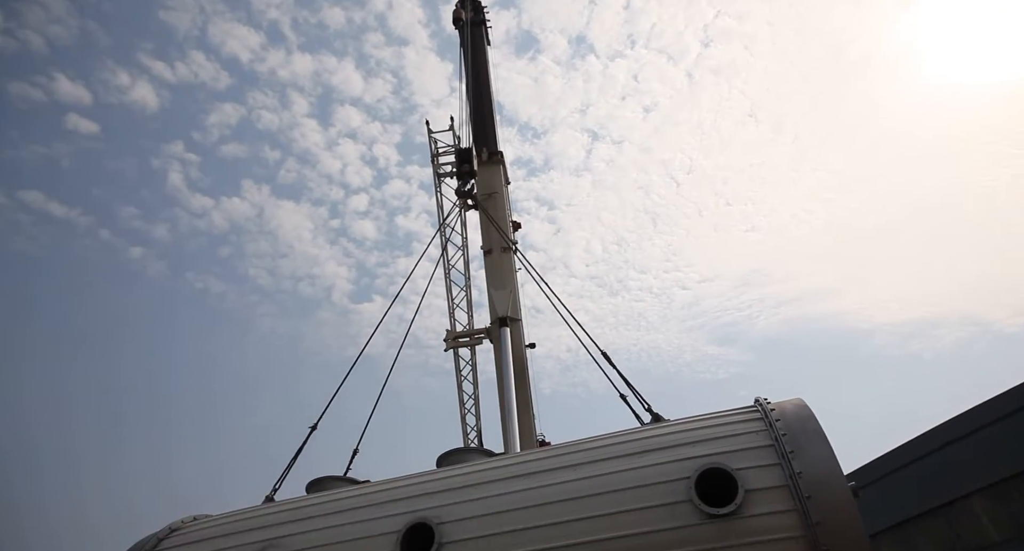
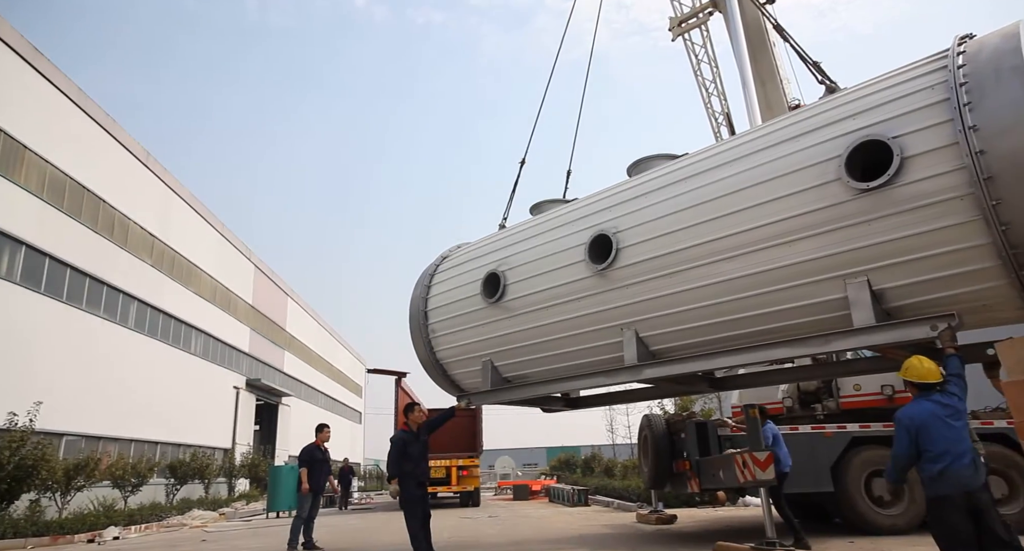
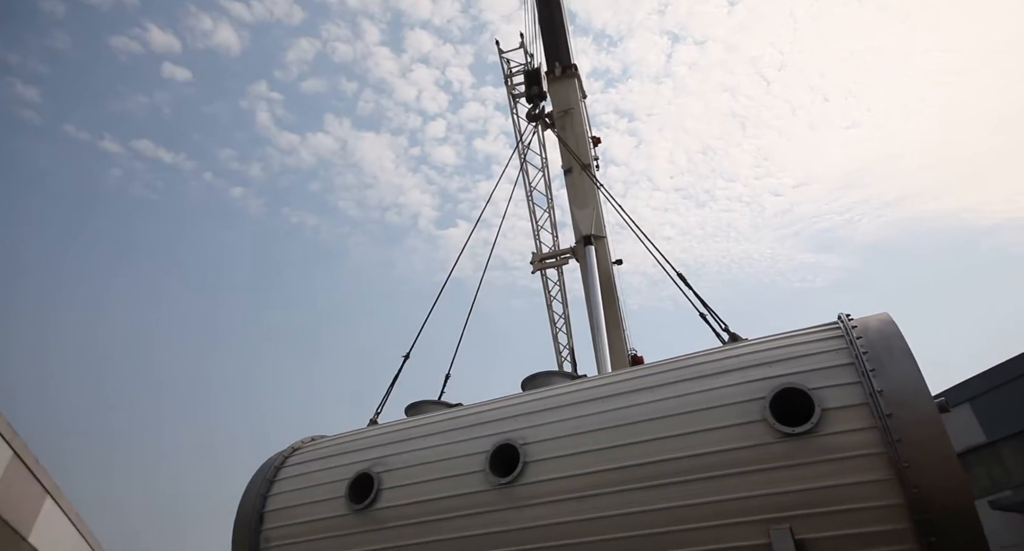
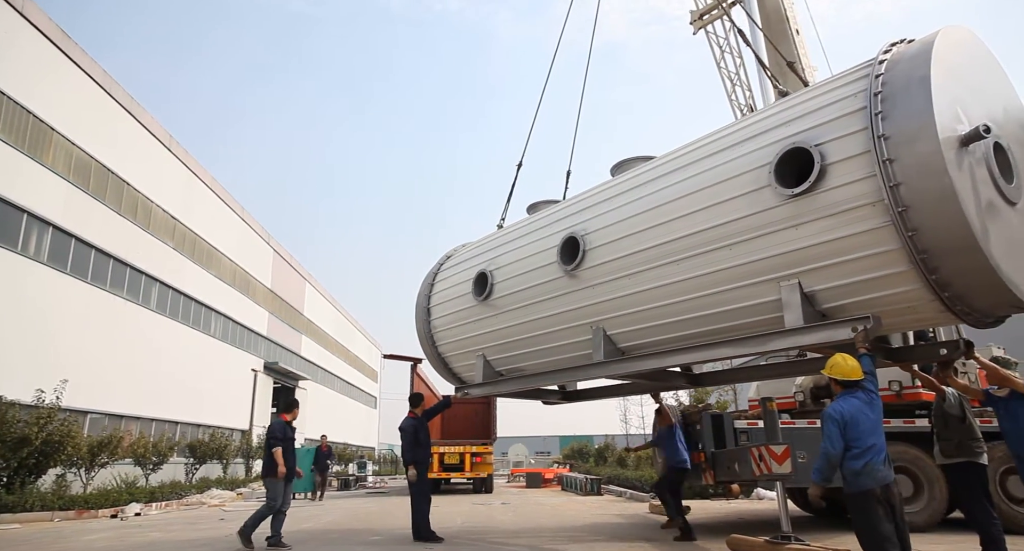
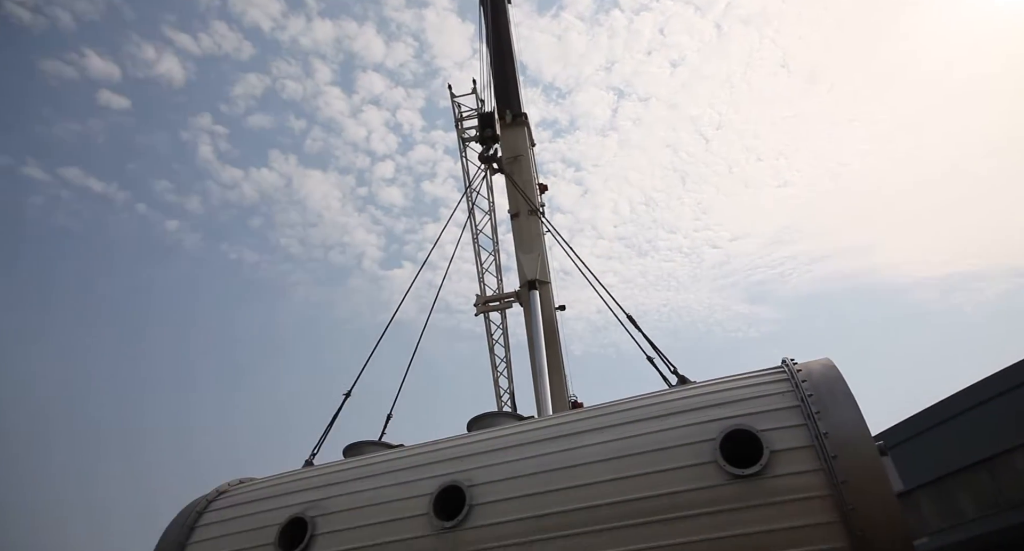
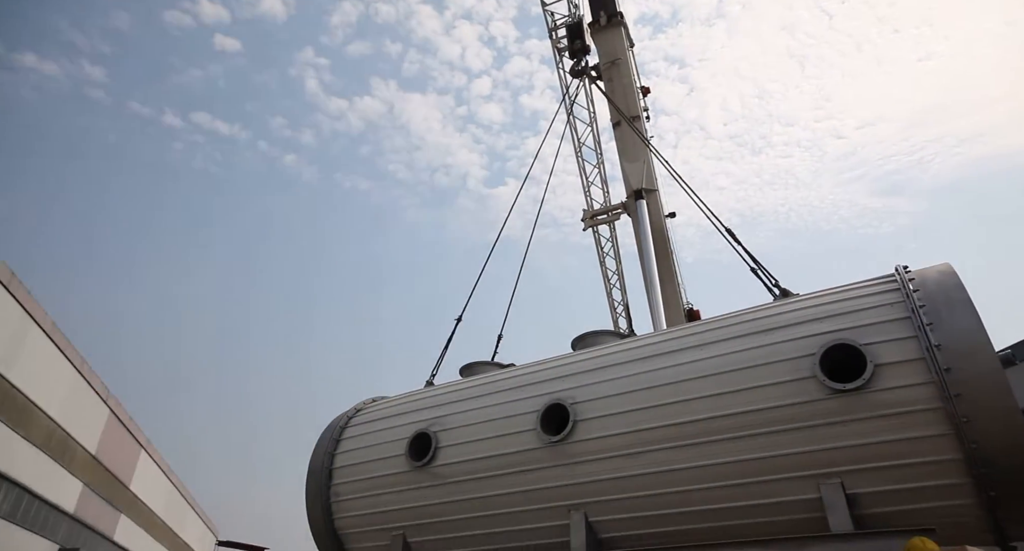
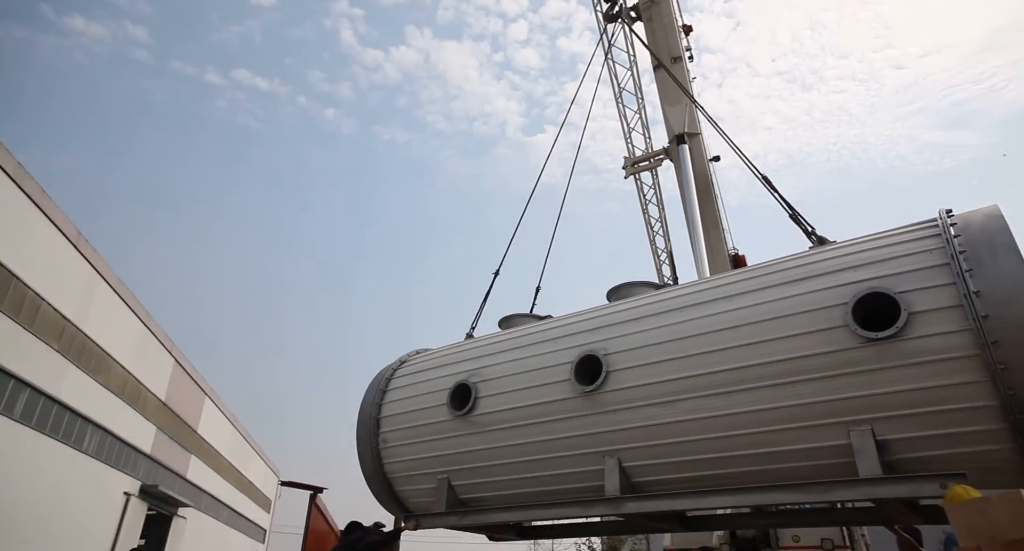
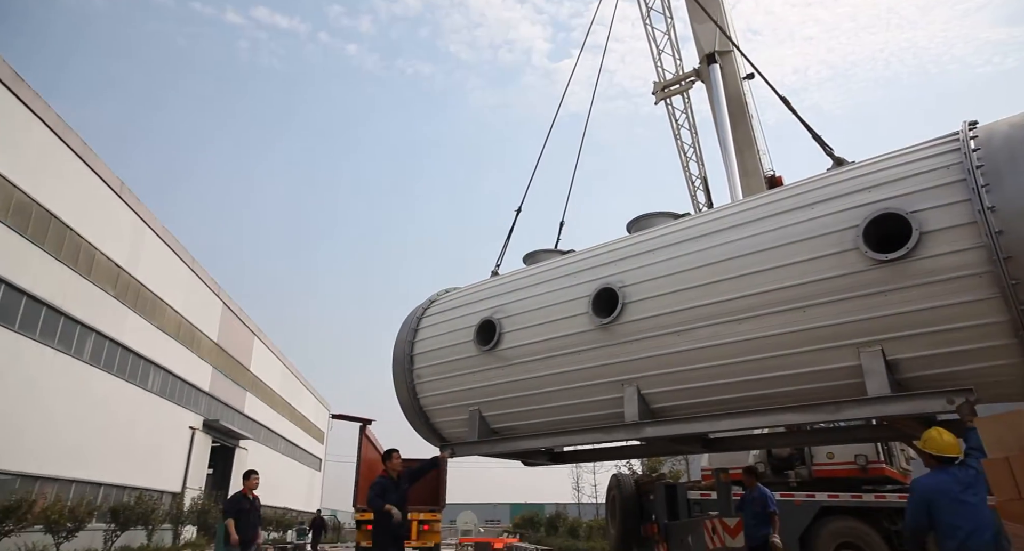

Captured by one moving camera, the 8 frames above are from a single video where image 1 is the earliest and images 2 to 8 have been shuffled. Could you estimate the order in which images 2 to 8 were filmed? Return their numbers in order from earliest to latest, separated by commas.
5, 3, 6, 7, 8, 2, 4
